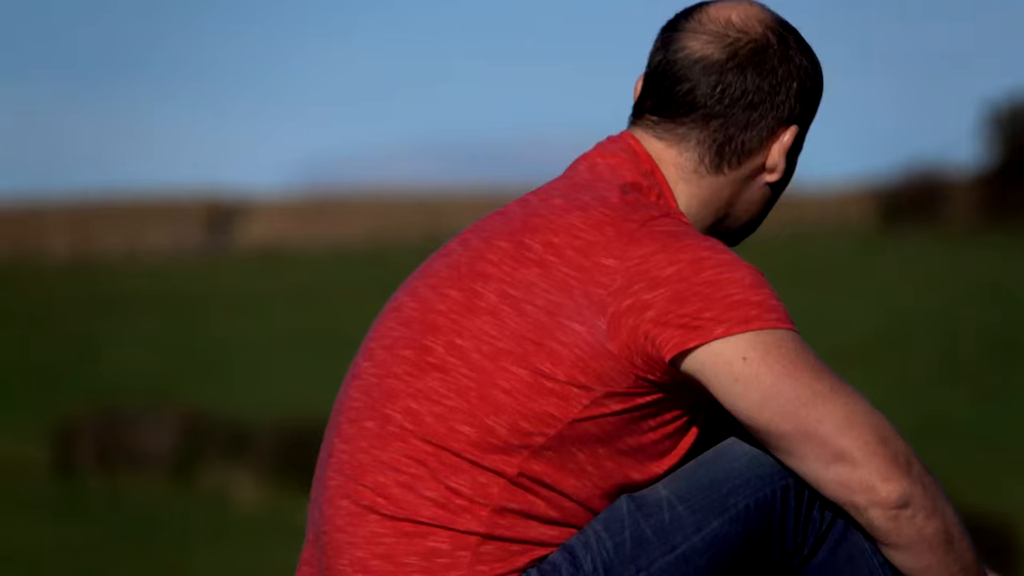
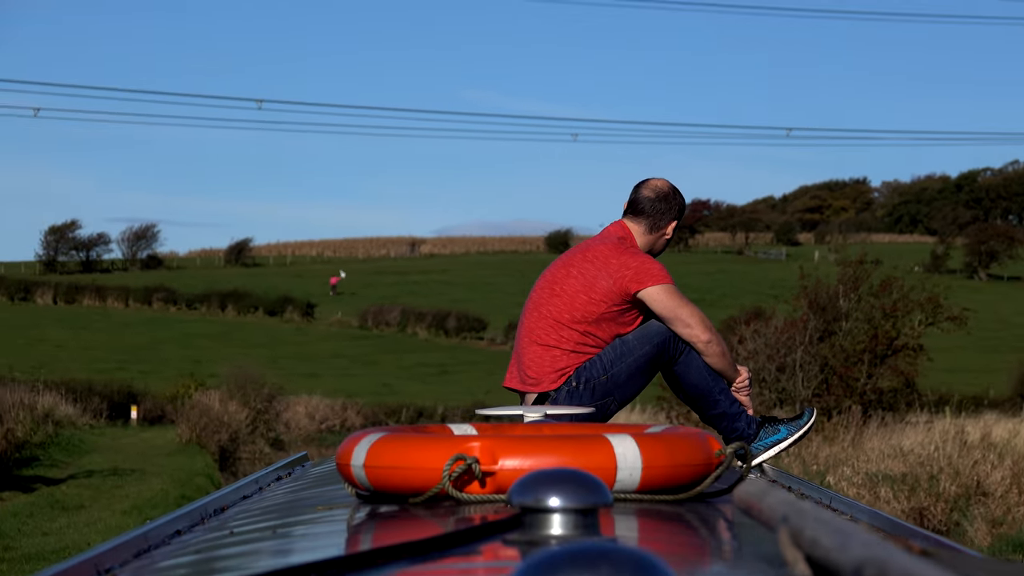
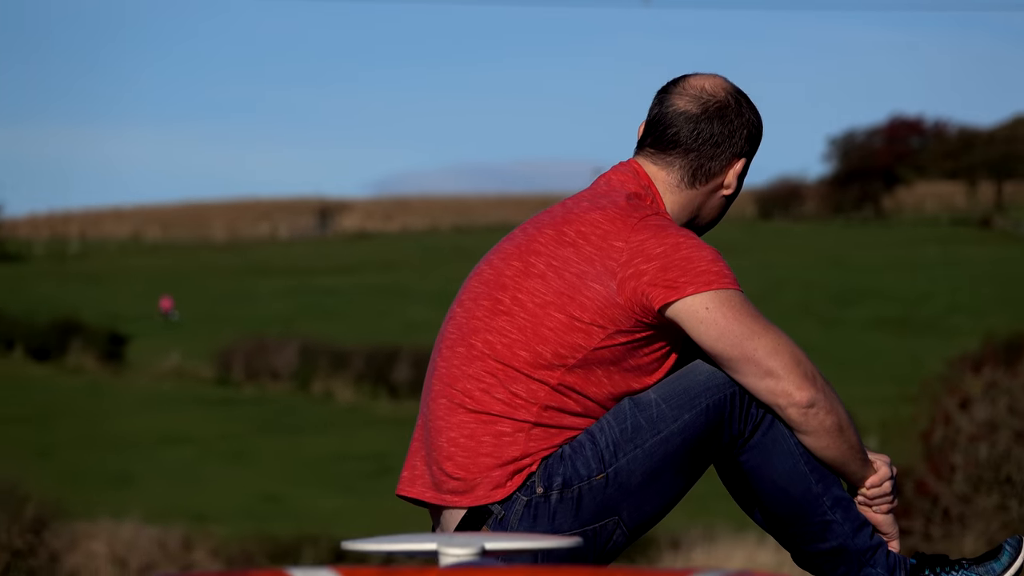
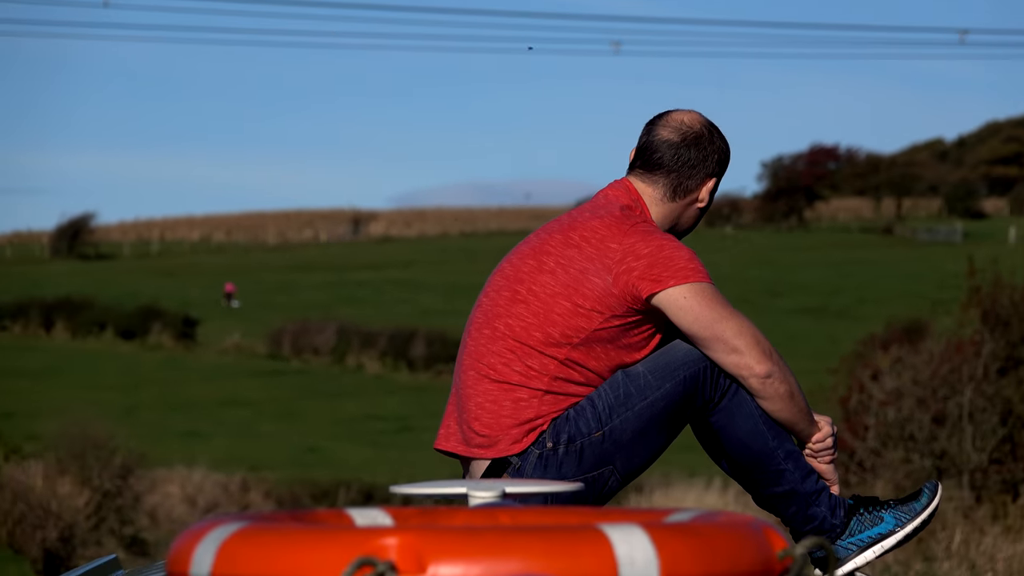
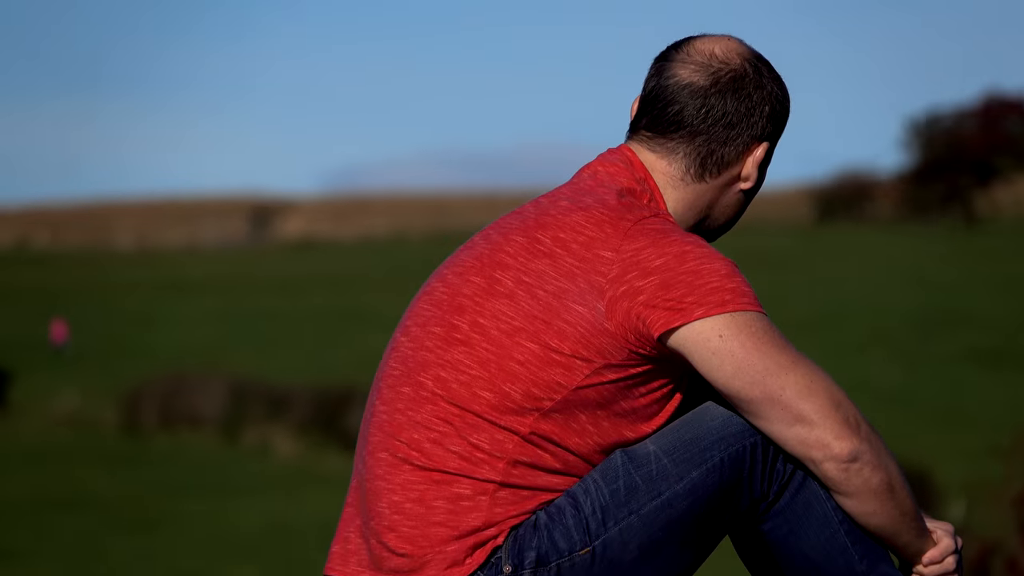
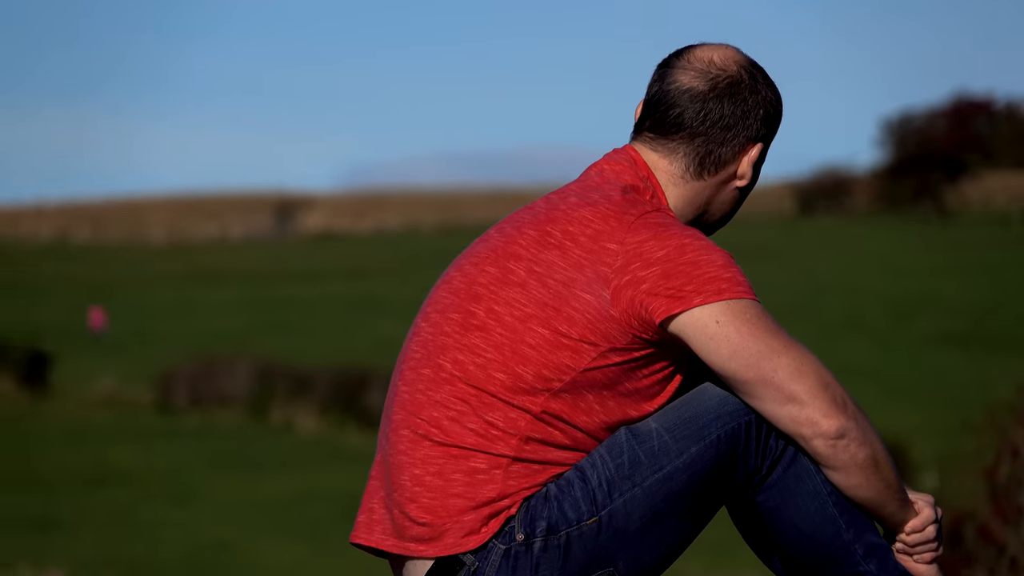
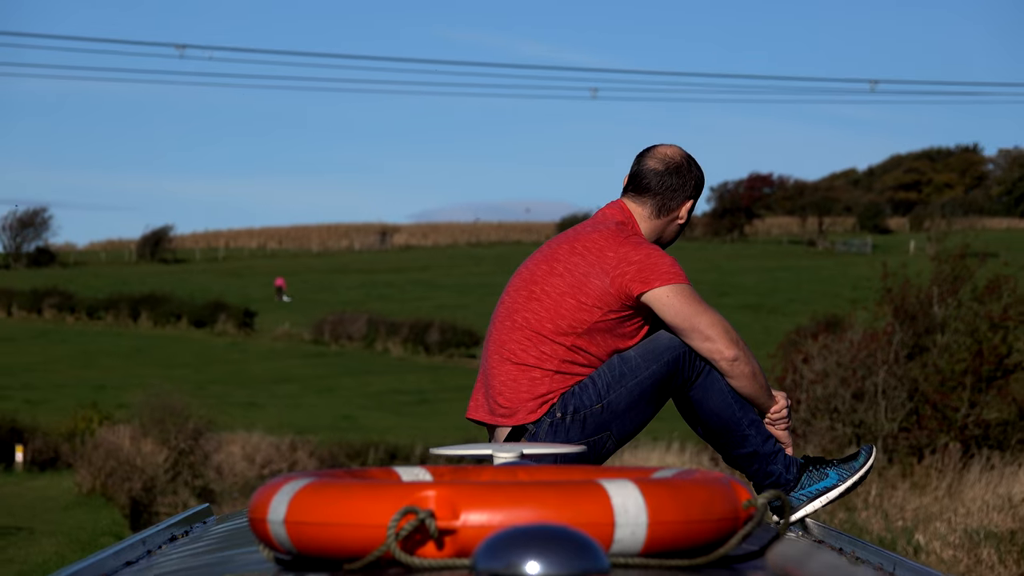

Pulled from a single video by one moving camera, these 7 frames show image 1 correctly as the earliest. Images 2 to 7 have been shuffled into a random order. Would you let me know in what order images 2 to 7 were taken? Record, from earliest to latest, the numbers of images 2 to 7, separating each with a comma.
5, 6, 3, 4, 7, 2
